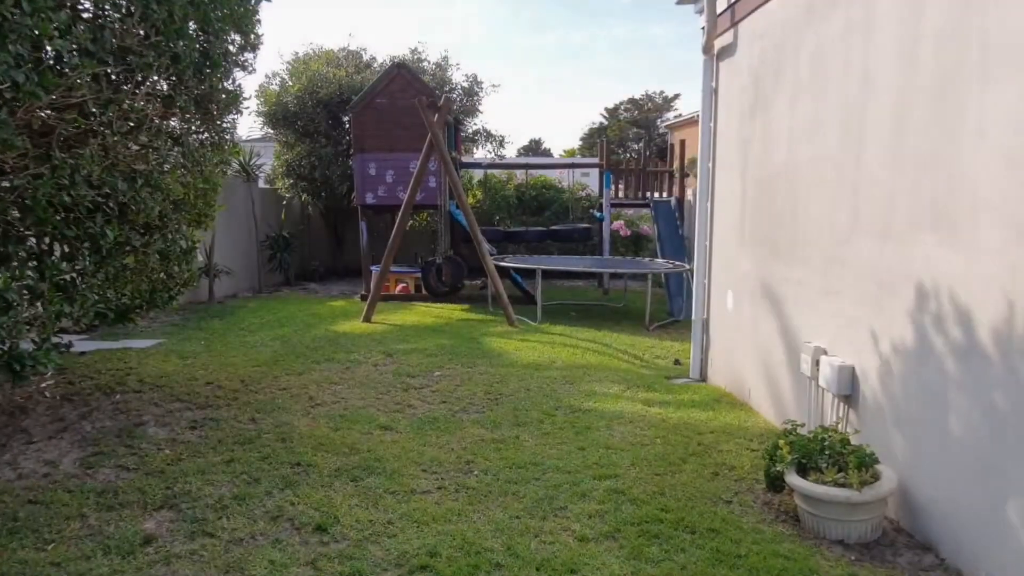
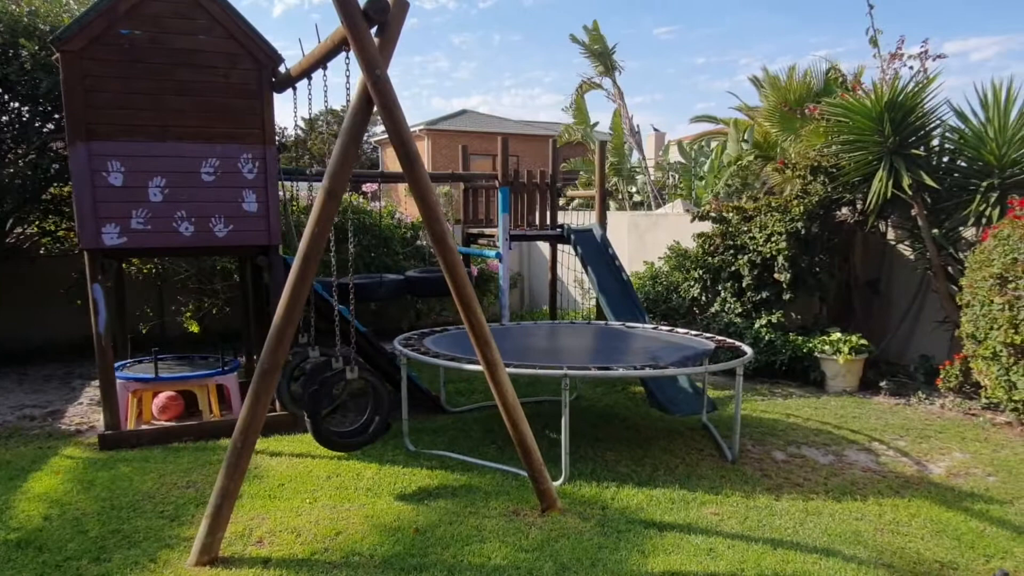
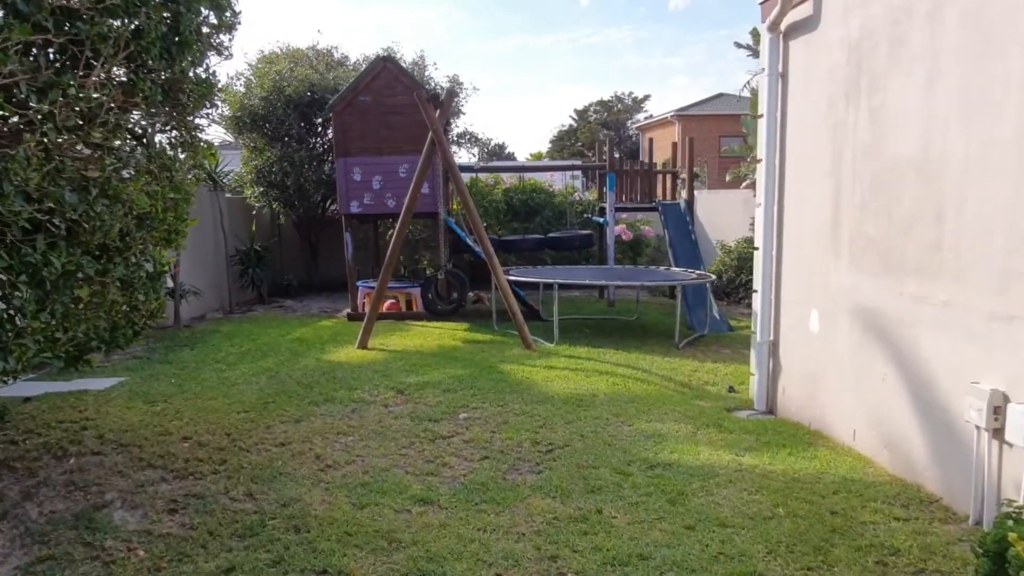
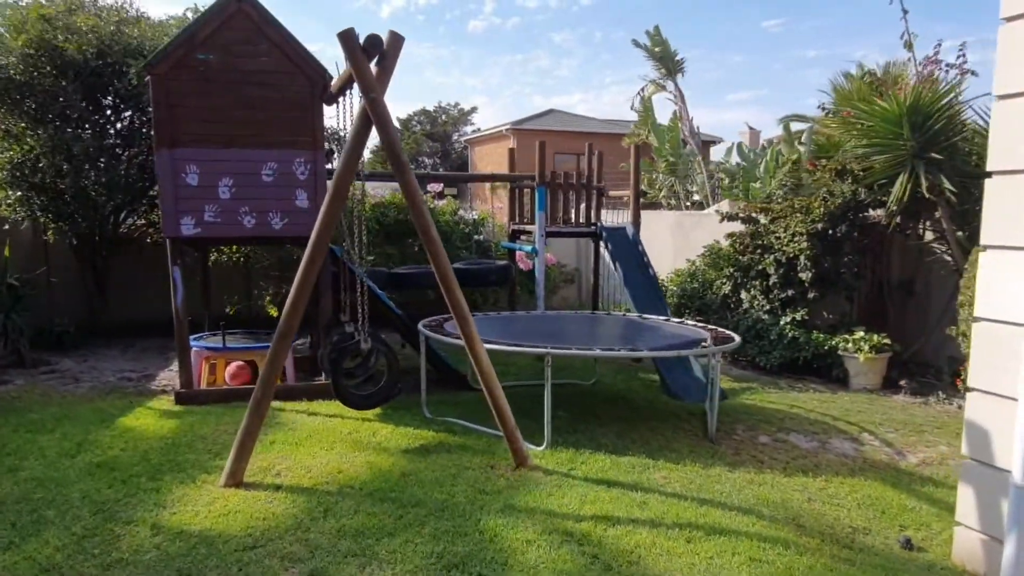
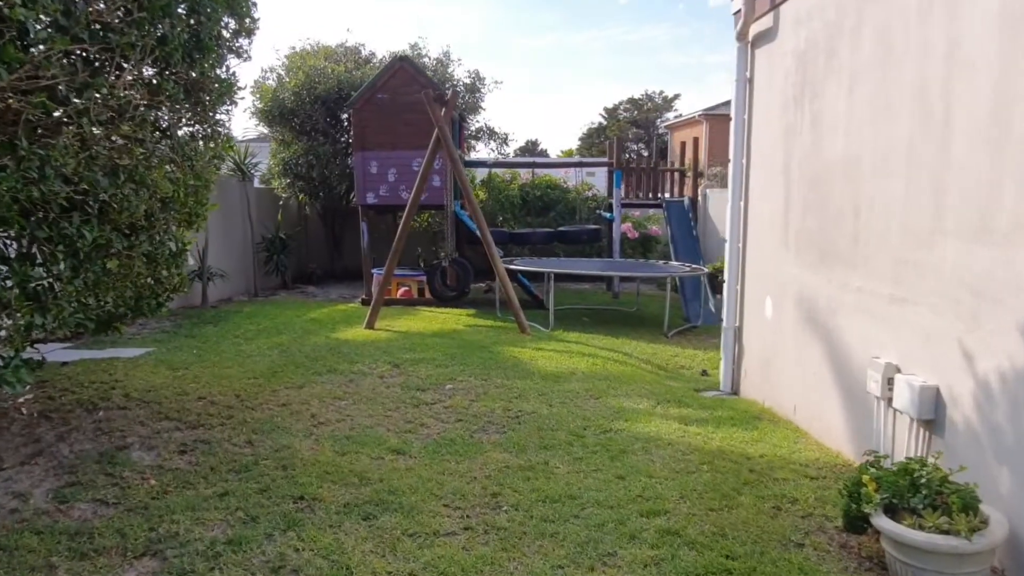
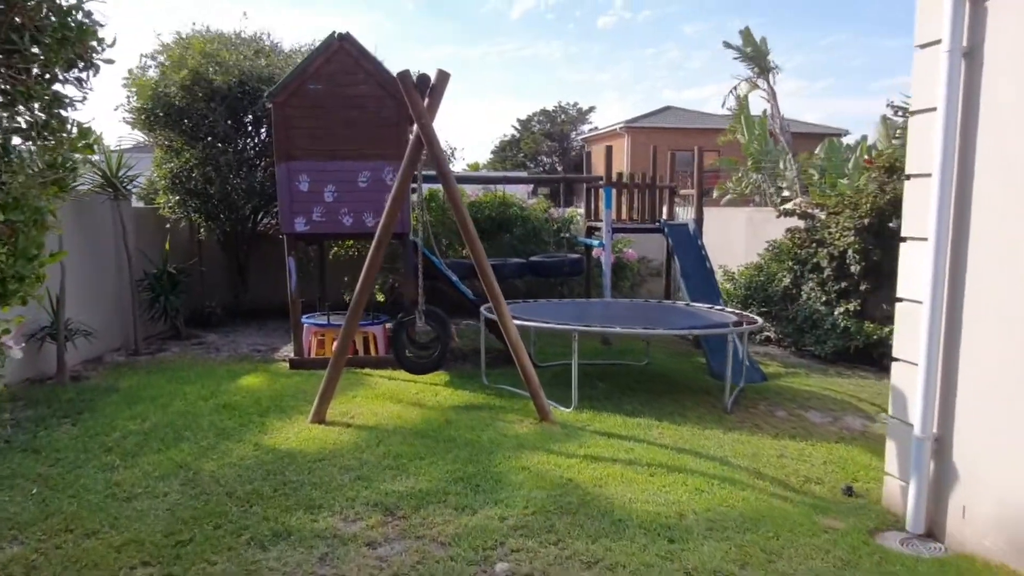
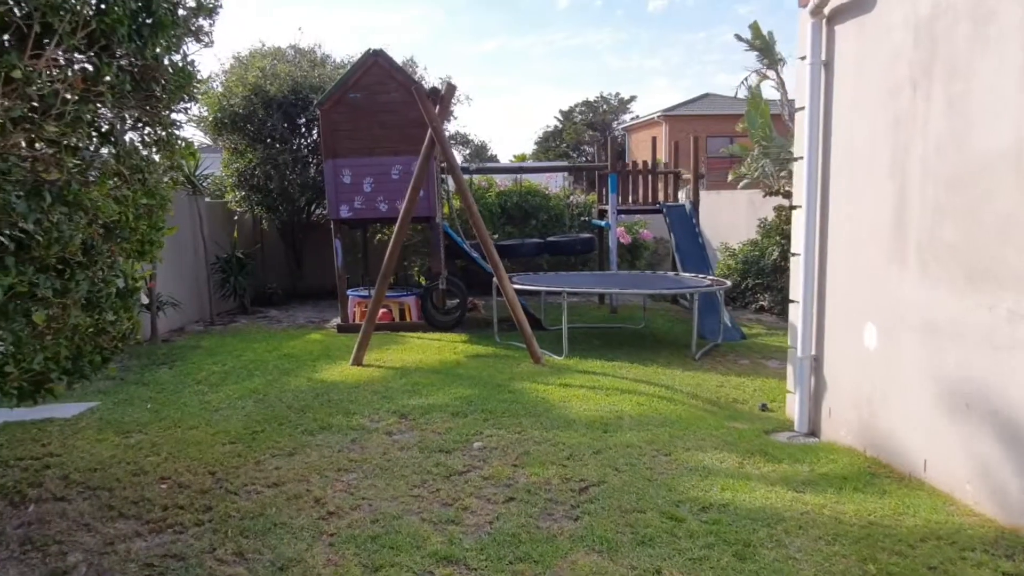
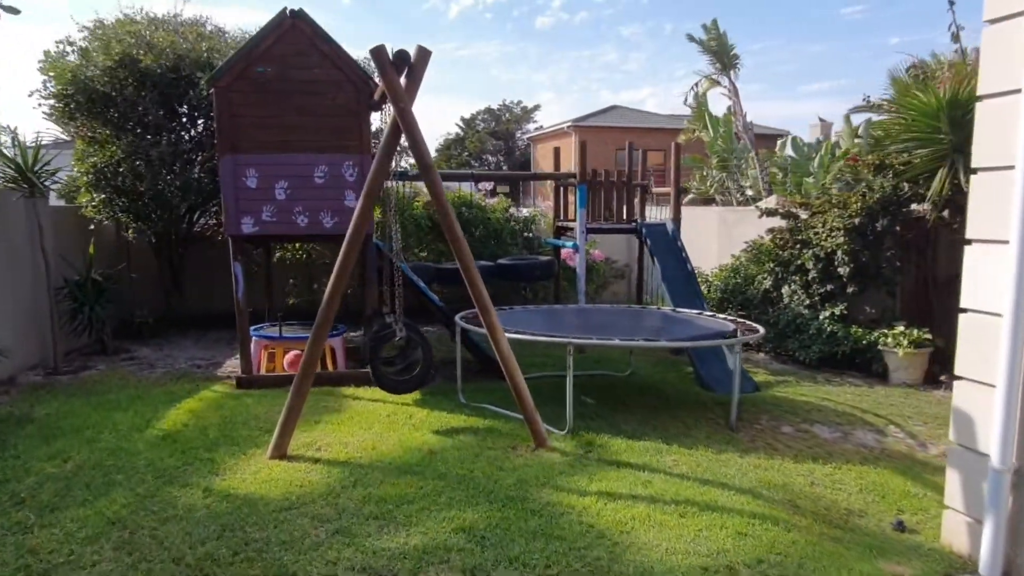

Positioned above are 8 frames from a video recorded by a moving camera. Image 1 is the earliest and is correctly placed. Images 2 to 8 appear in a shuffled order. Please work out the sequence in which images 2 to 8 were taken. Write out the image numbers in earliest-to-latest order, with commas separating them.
5, 3, 7, 6, 8, 4, 2
